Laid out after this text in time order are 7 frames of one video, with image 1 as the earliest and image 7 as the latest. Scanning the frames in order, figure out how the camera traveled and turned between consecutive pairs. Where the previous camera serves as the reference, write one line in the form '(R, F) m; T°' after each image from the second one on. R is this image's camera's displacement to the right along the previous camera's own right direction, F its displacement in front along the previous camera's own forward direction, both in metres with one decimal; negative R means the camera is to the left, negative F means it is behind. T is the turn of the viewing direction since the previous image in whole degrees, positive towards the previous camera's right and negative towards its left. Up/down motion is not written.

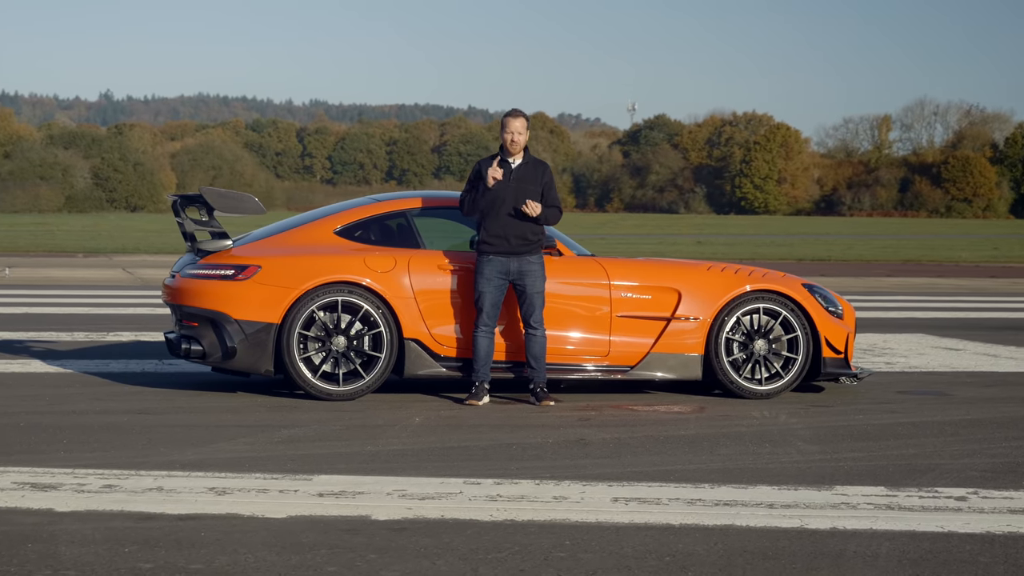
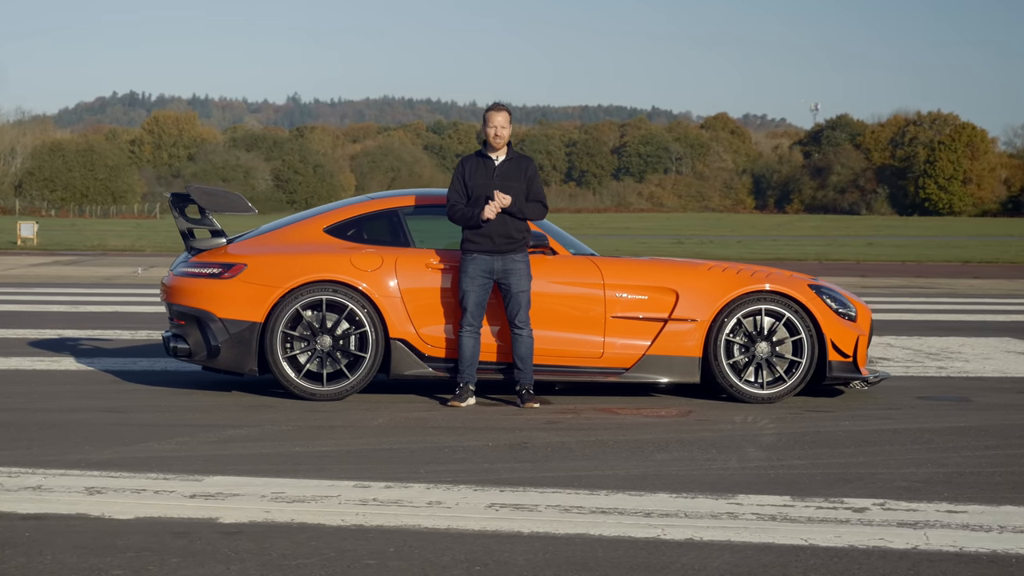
(+0.7, +0.2) m; -6°
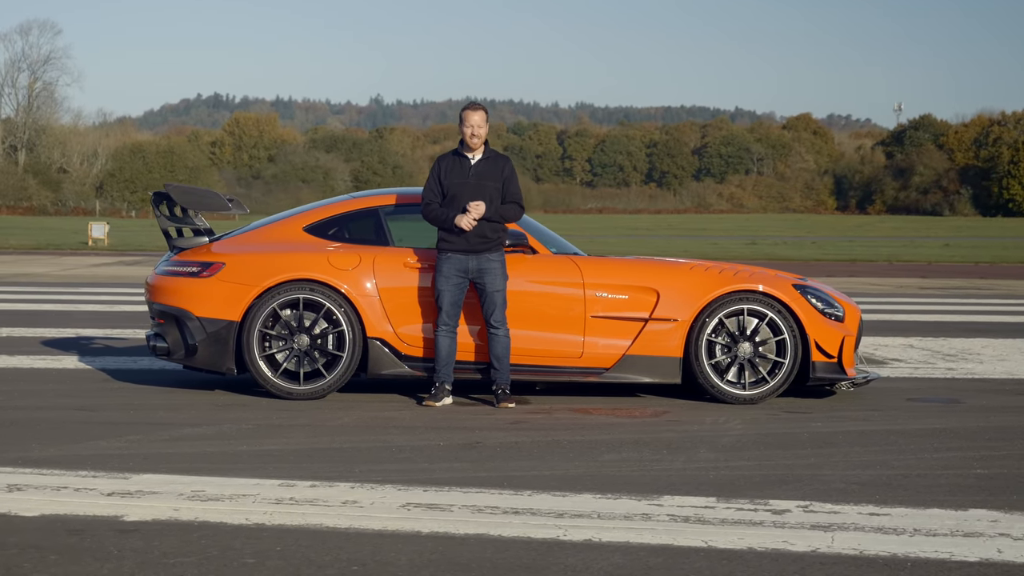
(+0.4, 0.0) m; -3°
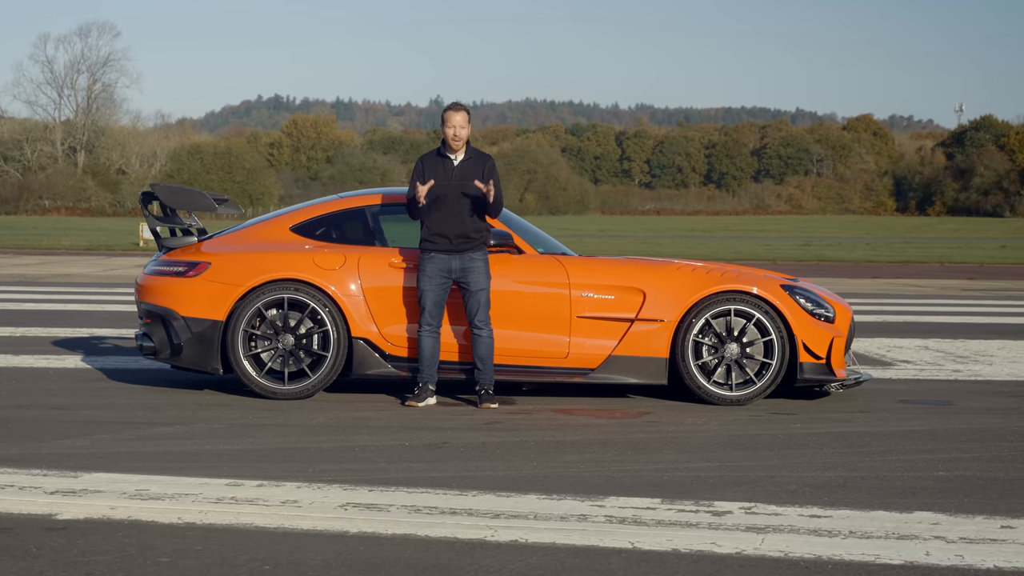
(+0.3, 0.0) m; -2°
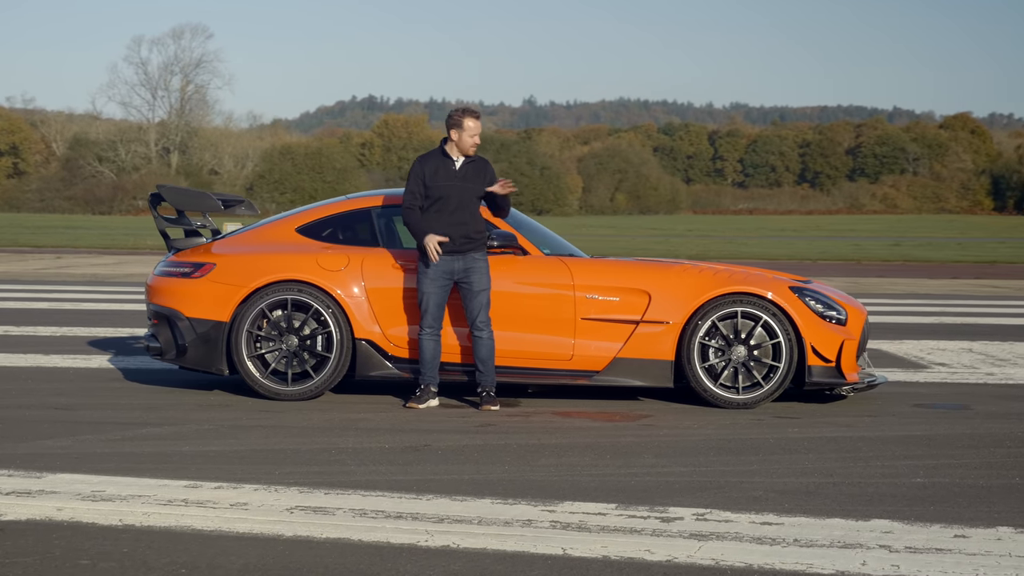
(+0.3, +0.1) m; -3°
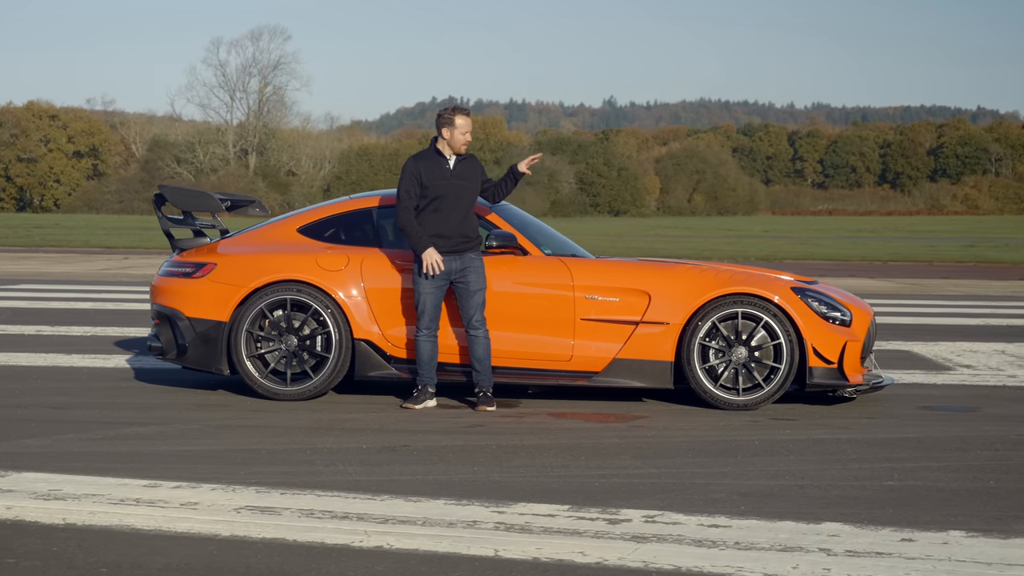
(+0.3, 0.0) m; -2°
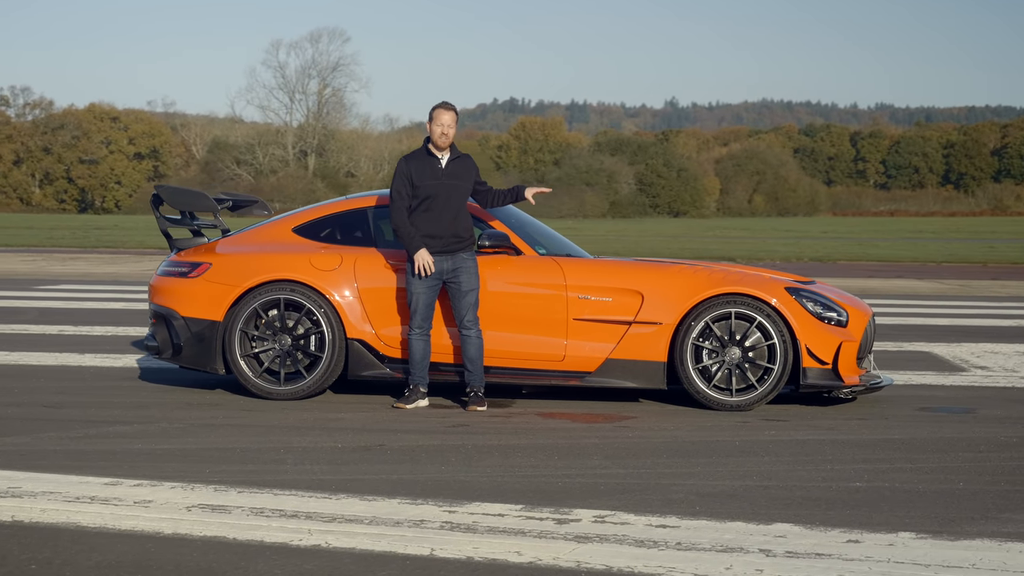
(+0.2, 0.0) m; -2°
